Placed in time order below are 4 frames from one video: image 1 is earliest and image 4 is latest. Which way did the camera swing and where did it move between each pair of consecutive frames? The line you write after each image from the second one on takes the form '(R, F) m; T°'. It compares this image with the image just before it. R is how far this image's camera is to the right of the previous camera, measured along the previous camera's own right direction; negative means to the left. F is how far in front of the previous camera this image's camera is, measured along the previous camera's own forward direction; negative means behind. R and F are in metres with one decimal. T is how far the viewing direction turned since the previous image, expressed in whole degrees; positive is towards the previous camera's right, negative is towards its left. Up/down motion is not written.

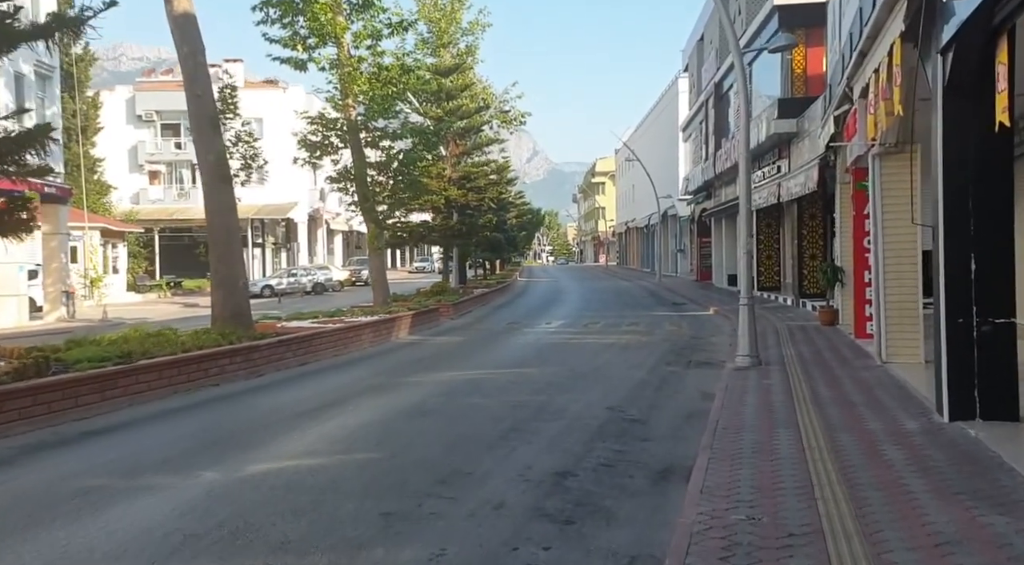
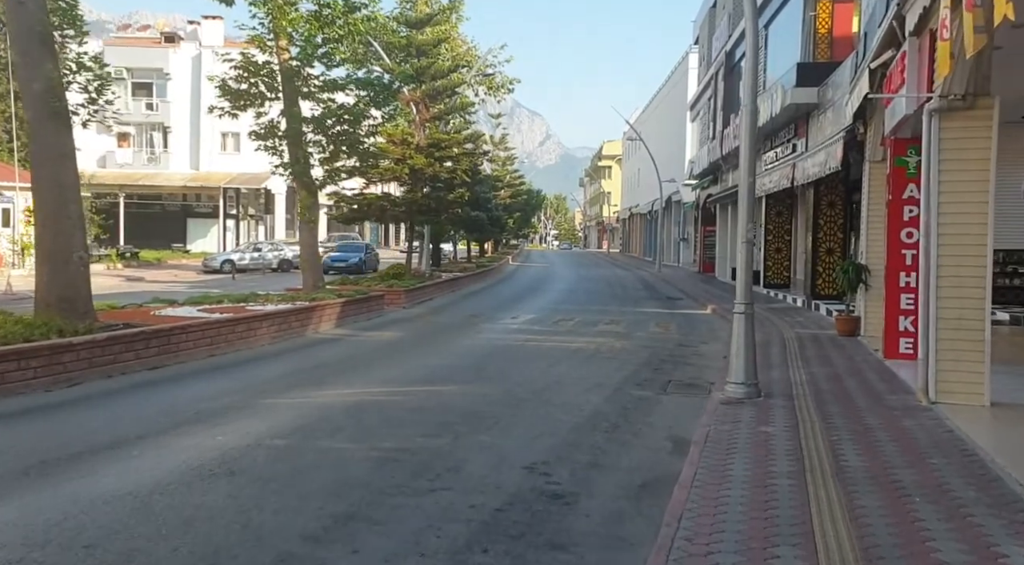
(+1.0, +3.8) m; 0°
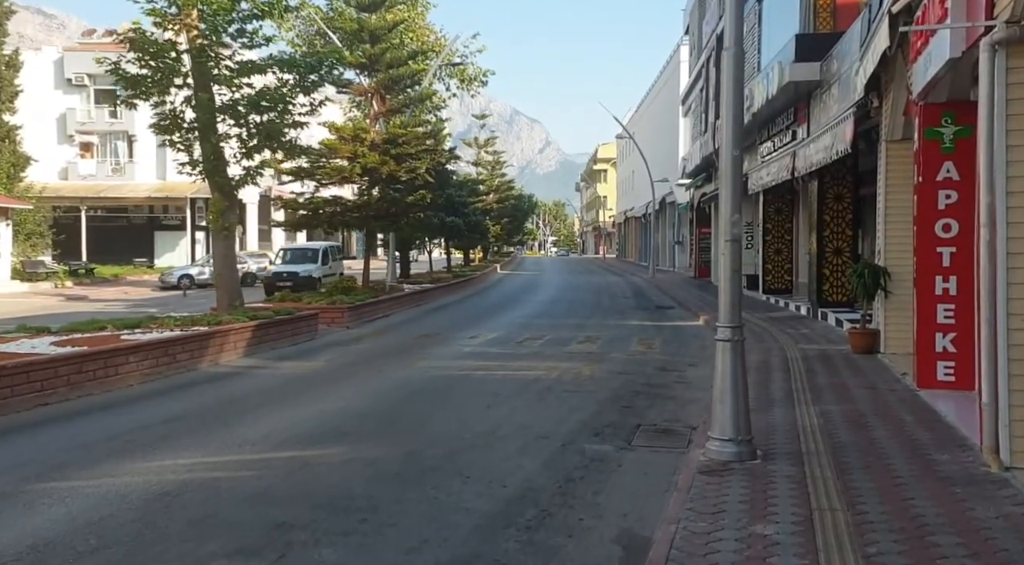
(+0.8, +3.0) m; 0°
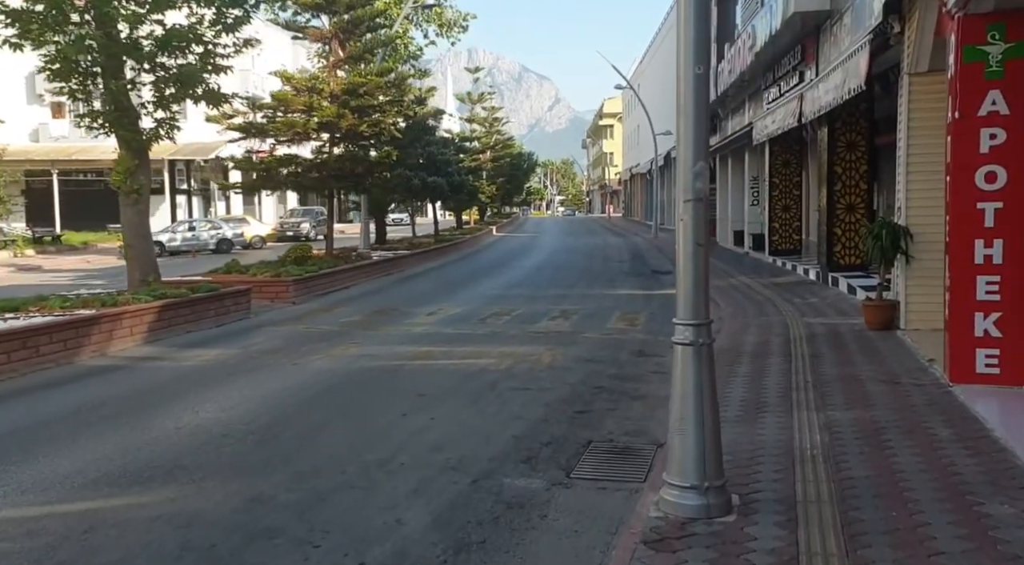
(+0.8, +2.3) m; -1°
